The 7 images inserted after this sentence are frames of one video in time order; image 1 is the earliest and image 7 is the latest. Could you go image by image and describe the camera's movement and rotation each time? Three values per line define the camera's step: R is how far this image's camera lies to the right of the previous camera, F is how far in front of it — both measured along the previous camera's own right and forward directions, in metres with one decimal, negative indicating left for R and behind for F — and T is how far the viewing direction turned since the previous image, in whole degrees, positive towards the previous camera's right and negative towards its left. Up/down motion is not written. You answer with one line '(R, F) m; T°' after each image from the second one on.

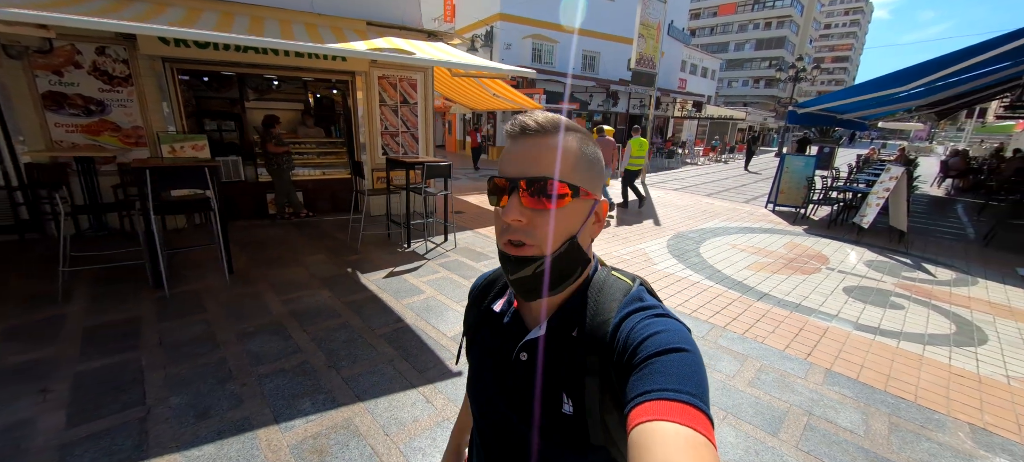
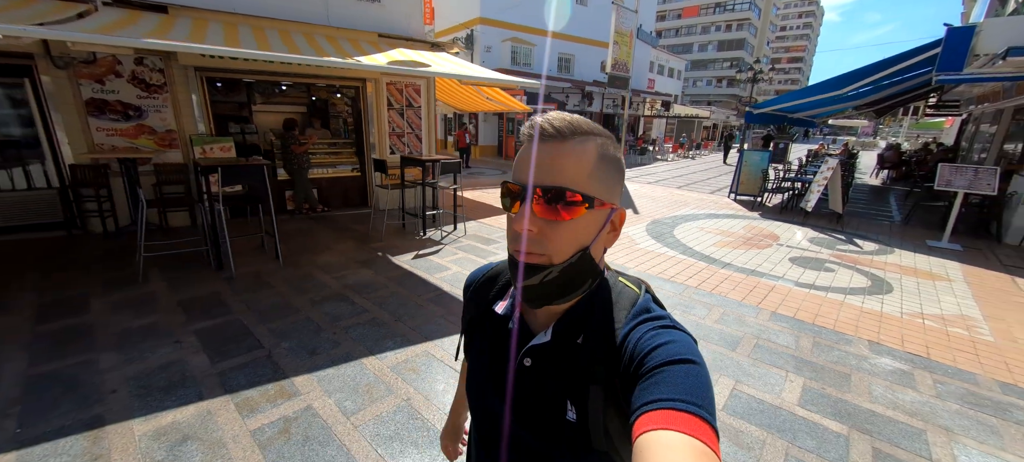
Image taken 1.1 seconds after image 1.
(-0.5, -0.8) m; +4°
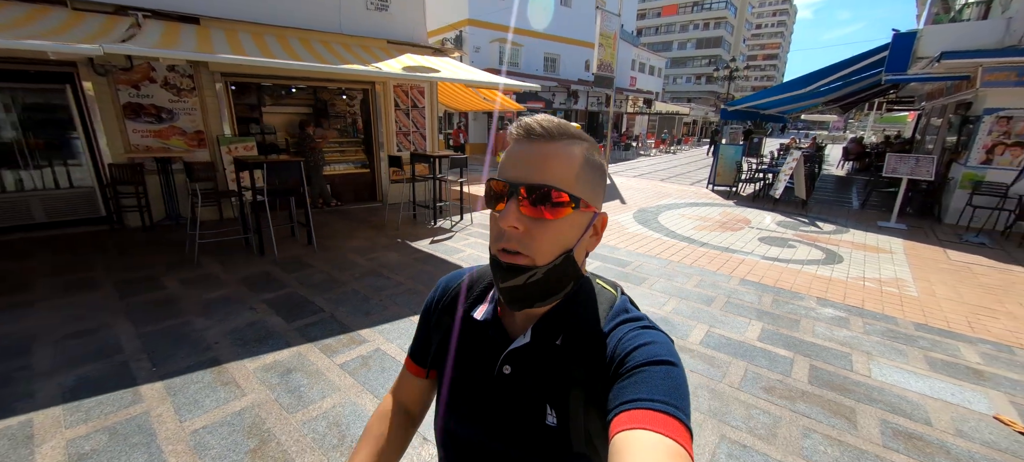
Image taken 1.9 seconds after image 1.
(-0.3, -0.7) m; +2°
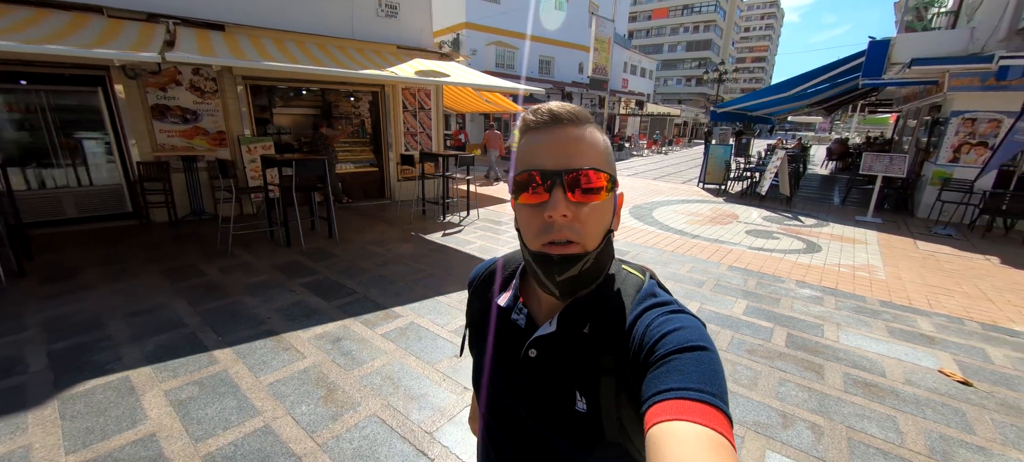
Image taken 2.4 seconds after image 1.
(-0.2, -0.4) m; +1°
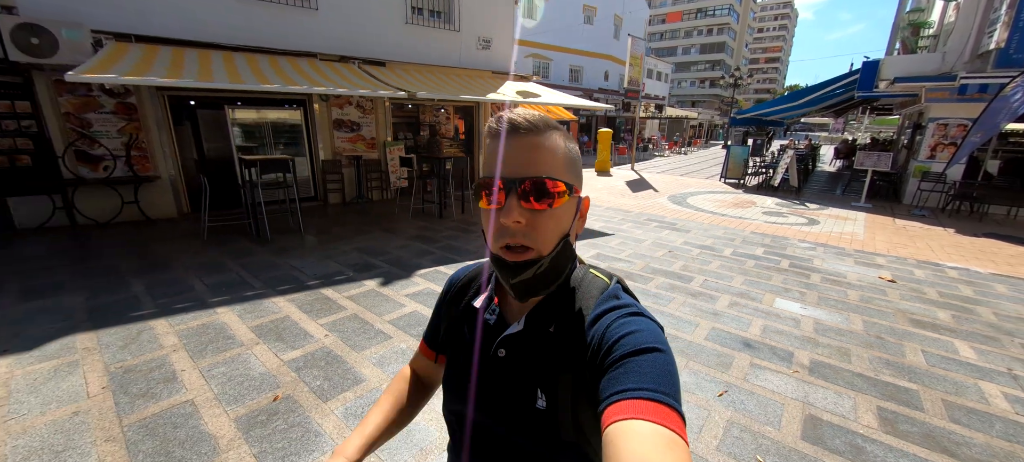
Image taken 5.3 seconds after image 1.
(-1.5, -2.3) m; -1°
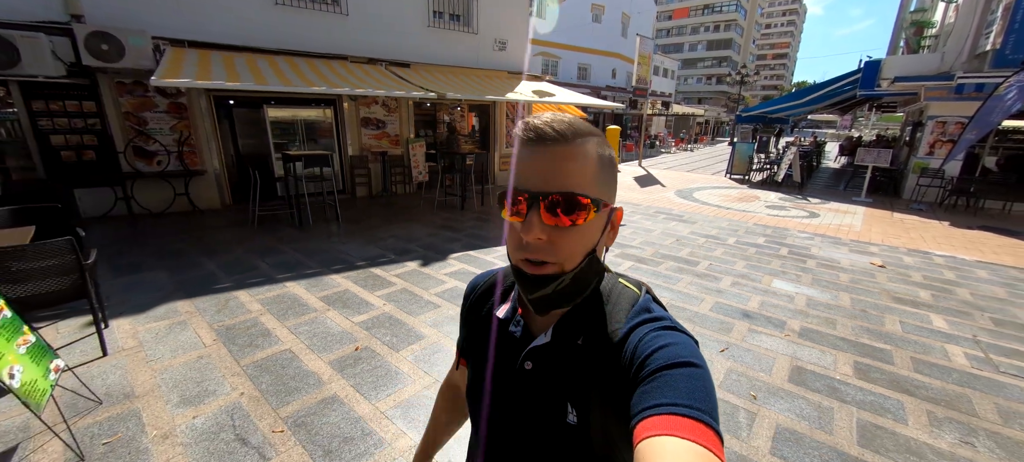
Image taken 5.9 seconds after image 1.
(-0.3, -0.6) m; -1°
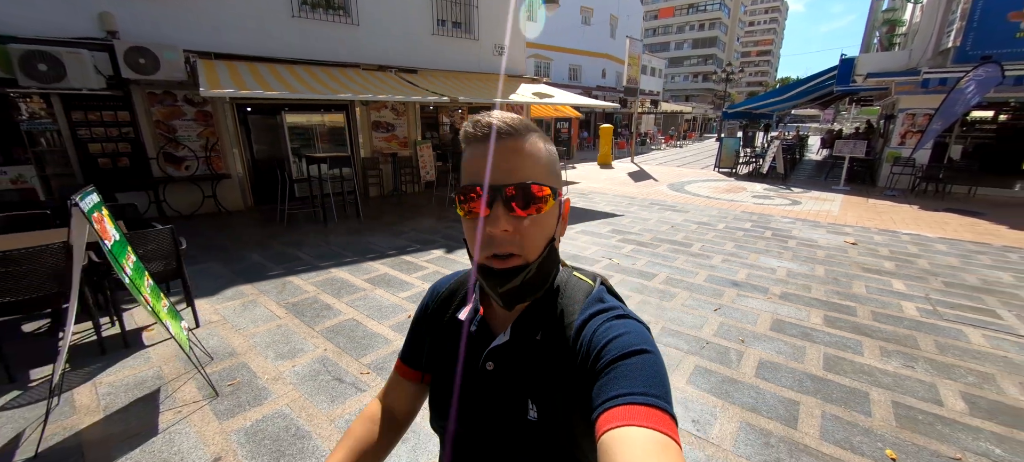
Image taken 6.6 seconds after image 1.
(-0.3, -0.6) m; +1°
